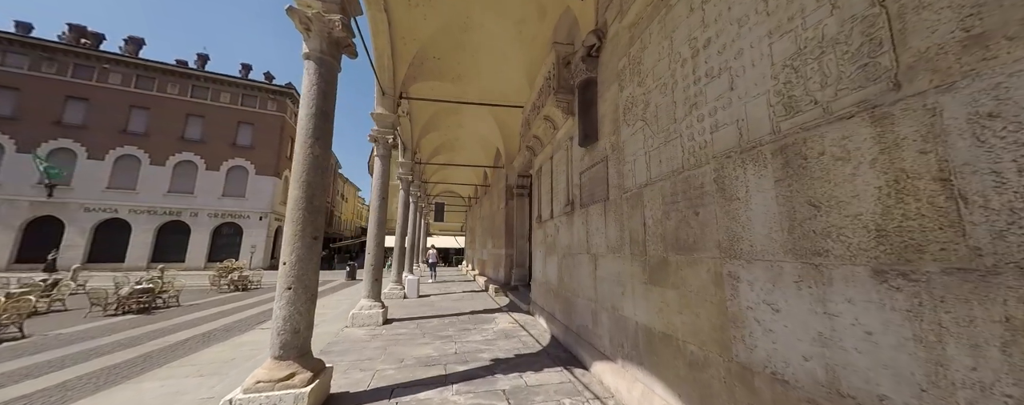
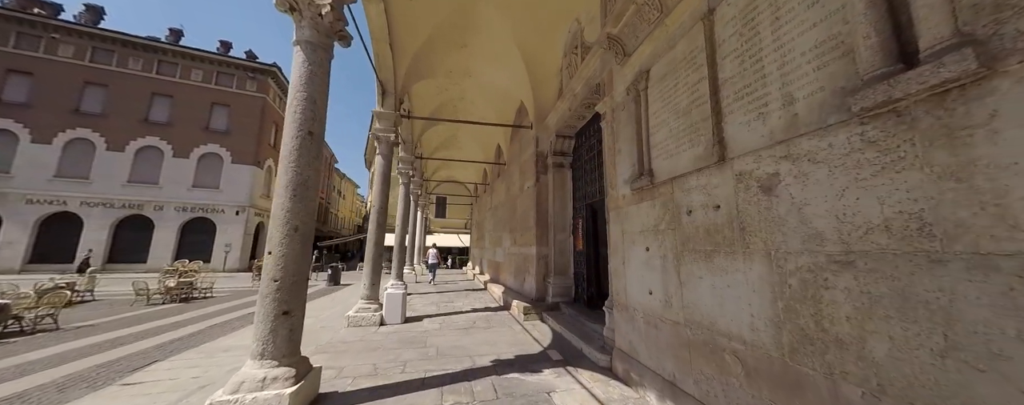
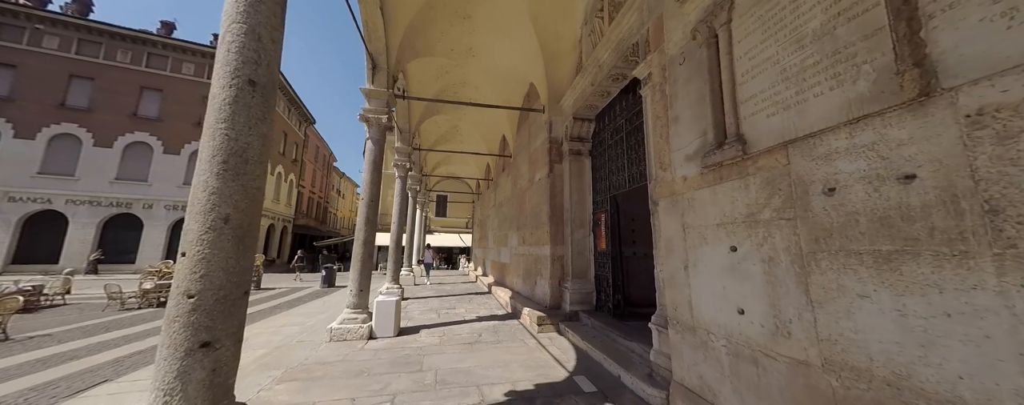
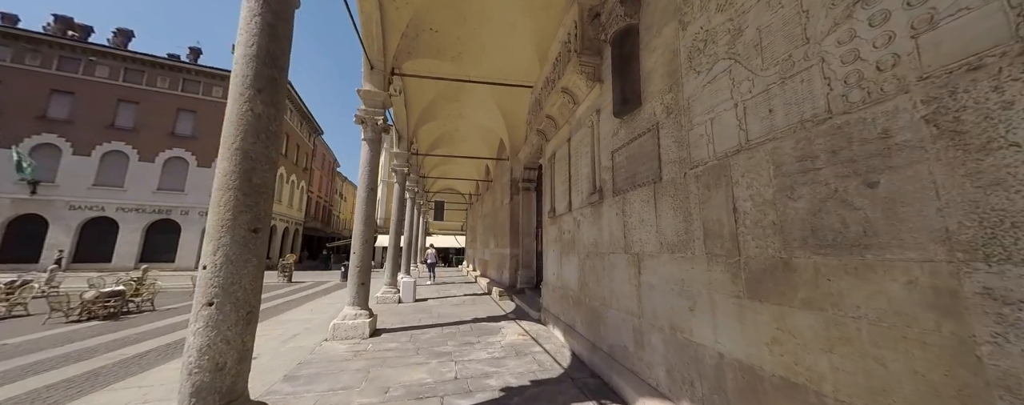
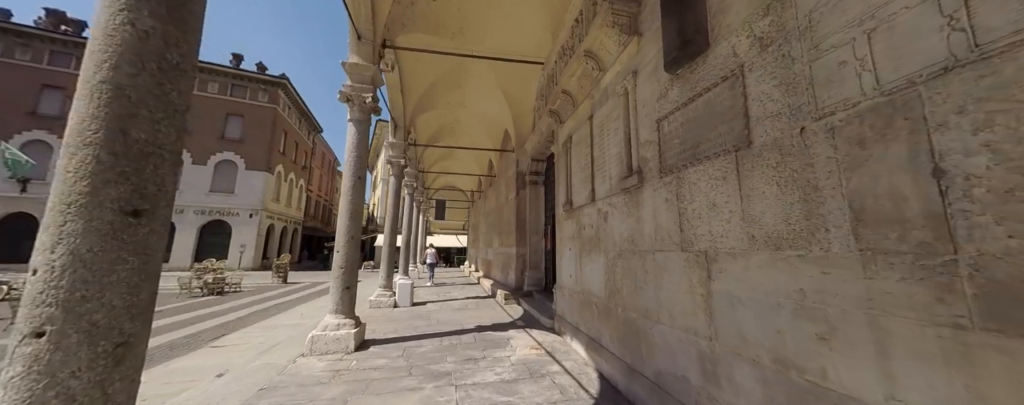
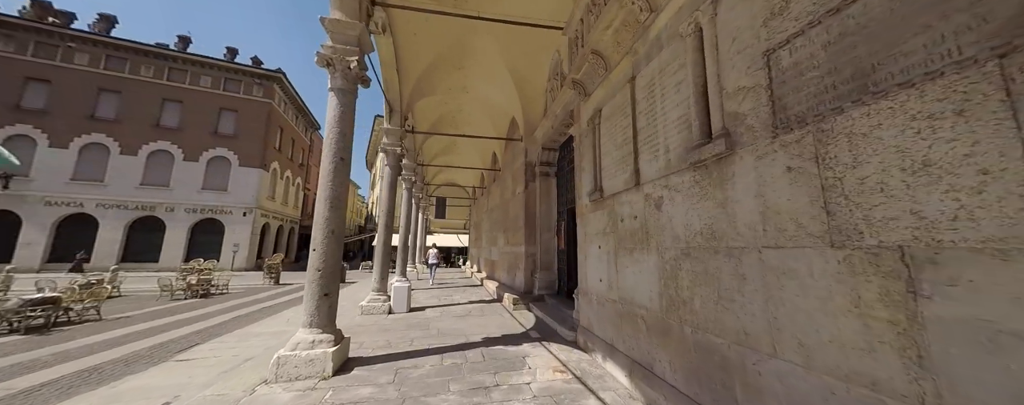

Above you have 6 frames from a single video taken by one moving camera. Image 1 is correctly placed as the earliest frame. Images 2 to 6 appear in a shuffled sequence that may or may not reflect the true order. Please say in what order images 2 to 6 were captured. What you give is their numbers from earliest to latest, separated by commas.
4, 5, 6, 2, 3
